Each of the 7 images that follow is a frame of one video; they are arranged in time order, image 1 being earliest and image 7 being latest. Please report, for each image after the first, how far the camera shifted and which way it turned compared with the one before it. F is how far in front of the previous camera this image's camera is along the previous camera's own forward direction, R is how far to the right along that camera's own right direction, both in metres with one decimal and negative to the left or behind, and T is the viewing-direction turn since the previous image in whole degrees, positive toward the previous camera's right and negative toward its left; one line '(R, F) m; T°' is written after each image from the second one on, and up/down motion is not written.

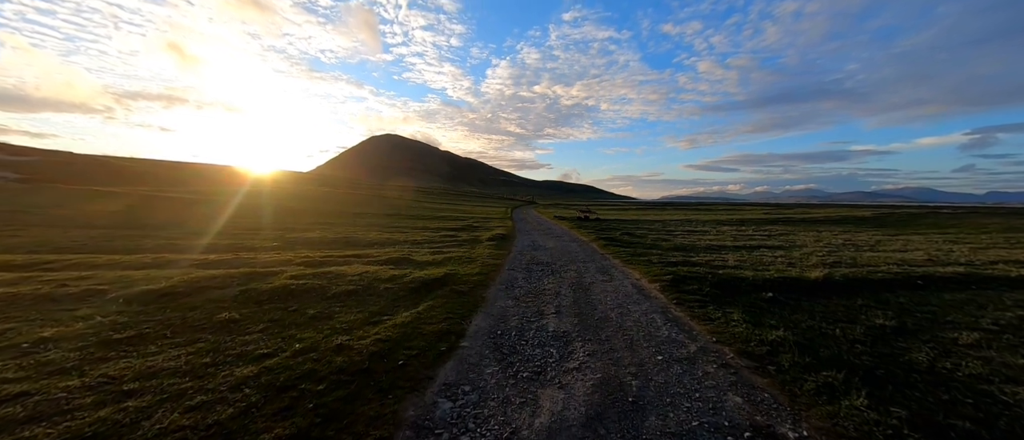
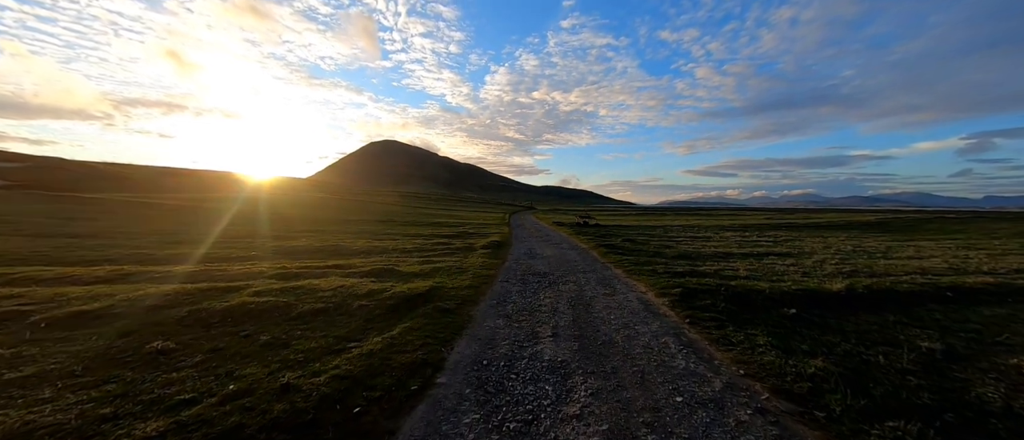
(+0.4, +2.3) m; 0°
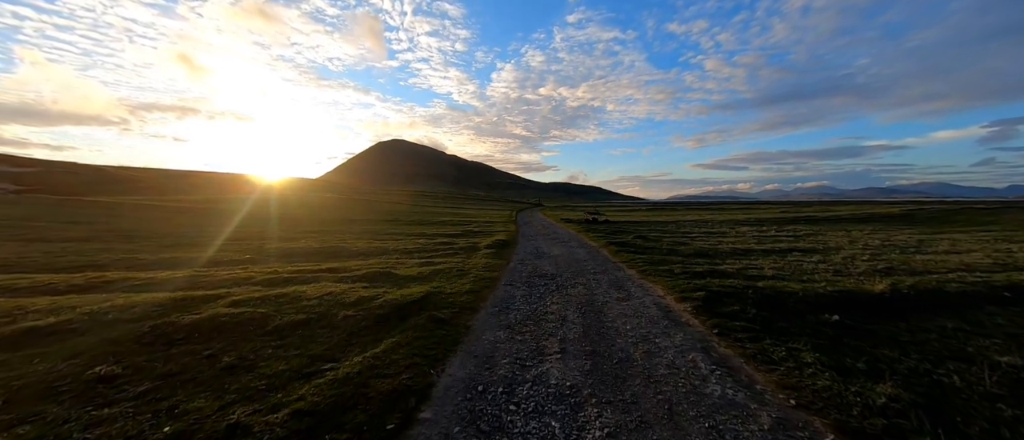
(+0.3, +2.1) m; -1°
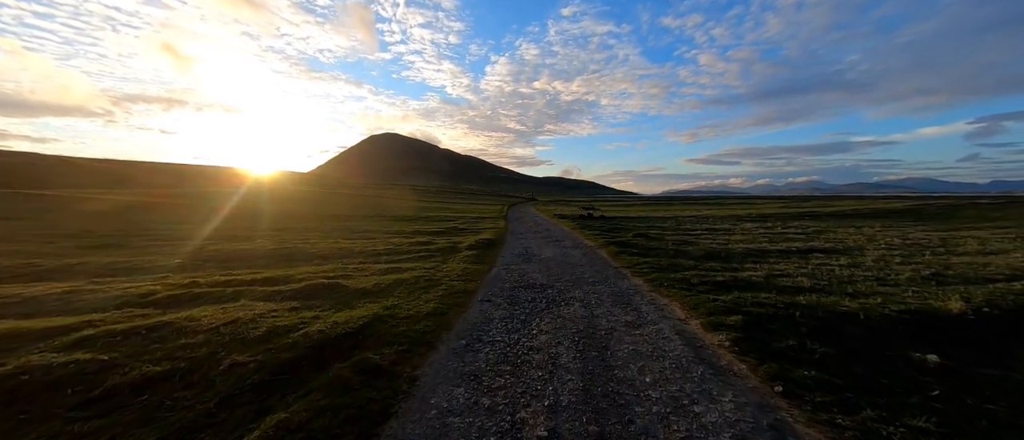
(+0.9, +5.3) m; +1°
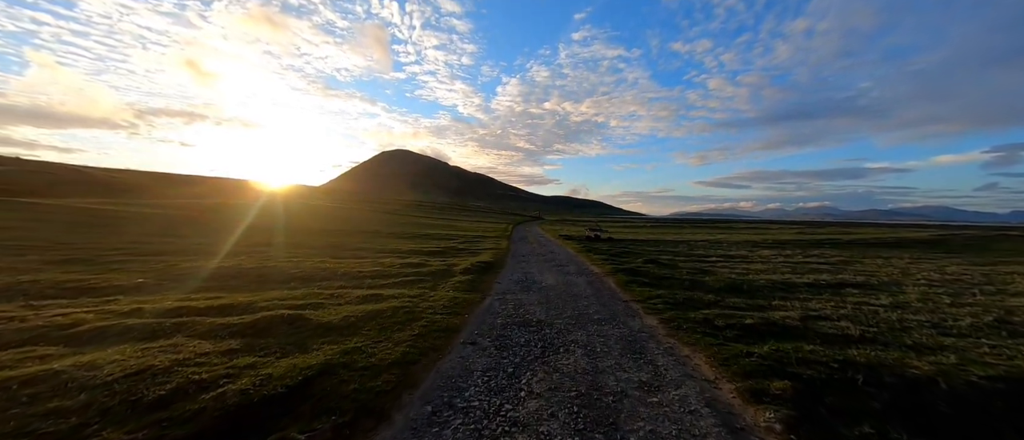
(+0.8, +3.0) m; -1°
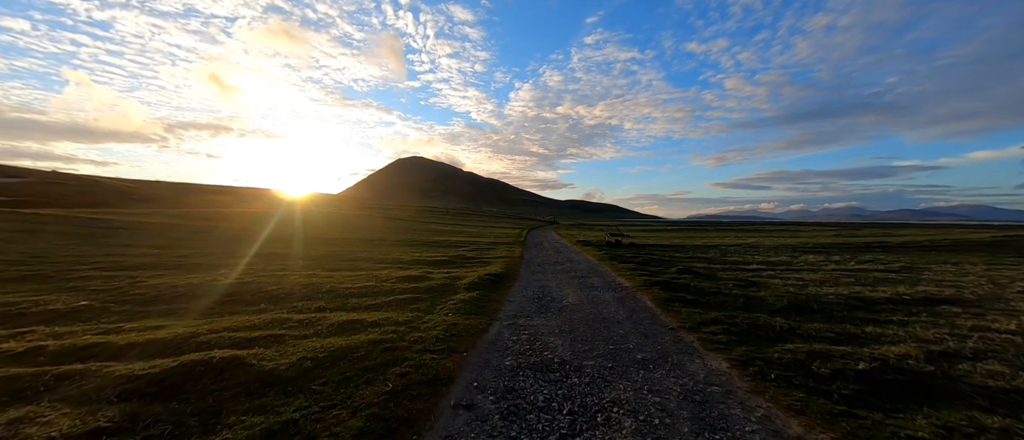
(+0.1, +5.1) m; -2°
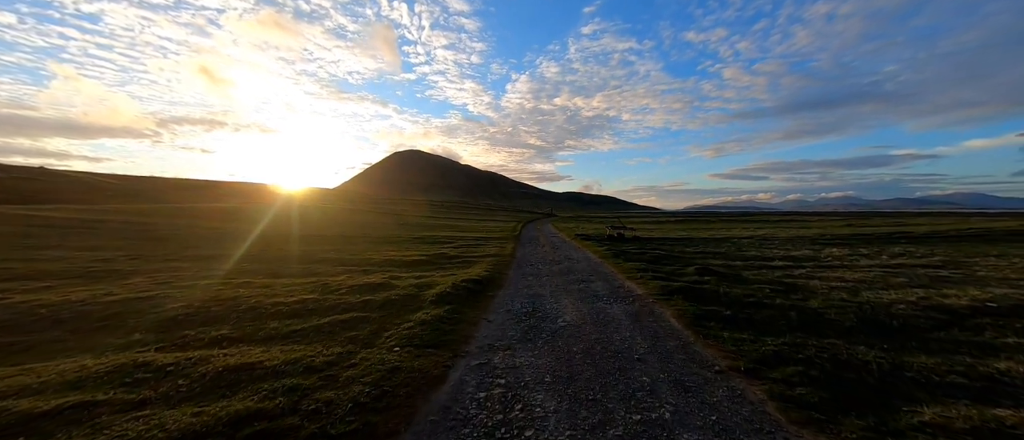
(+1.2, +6.5) m; 0°
